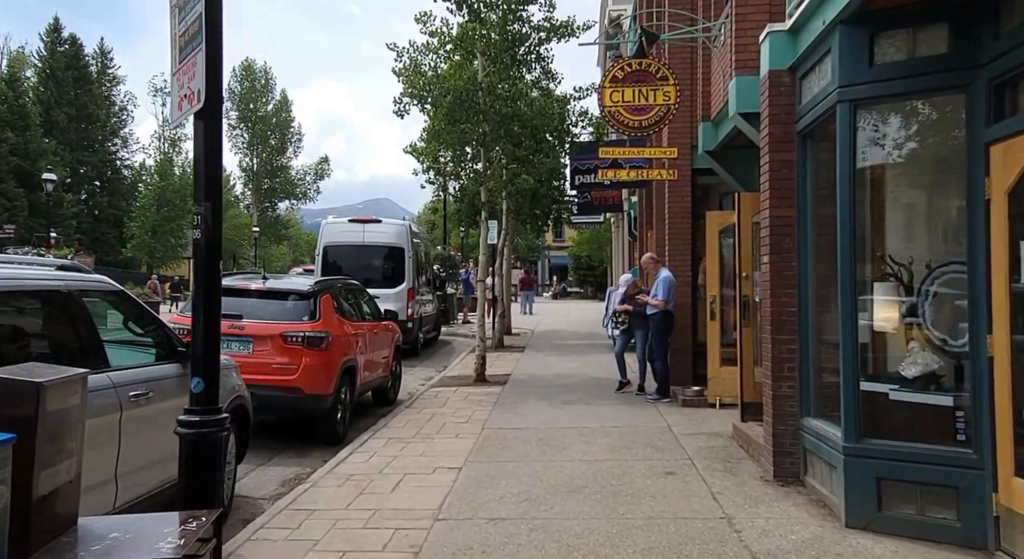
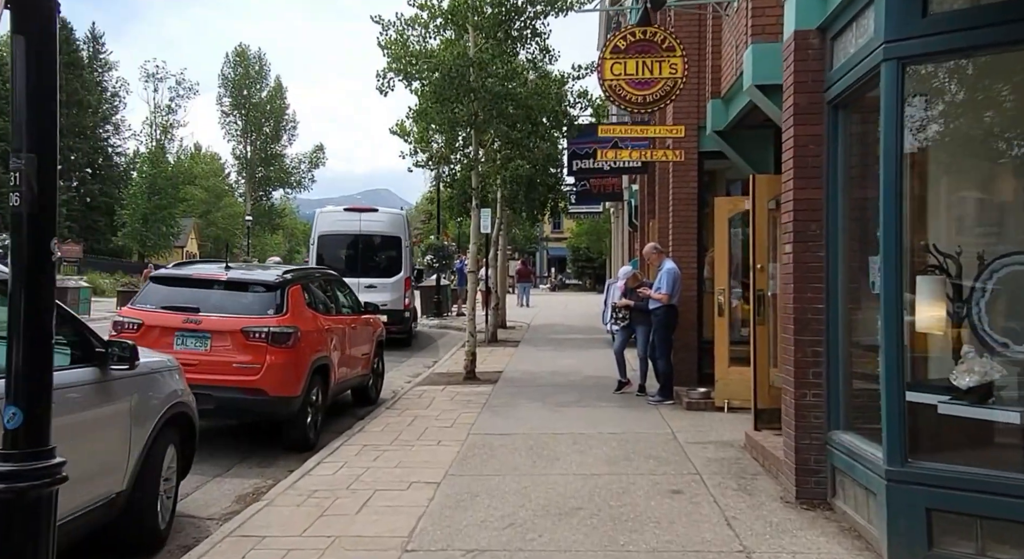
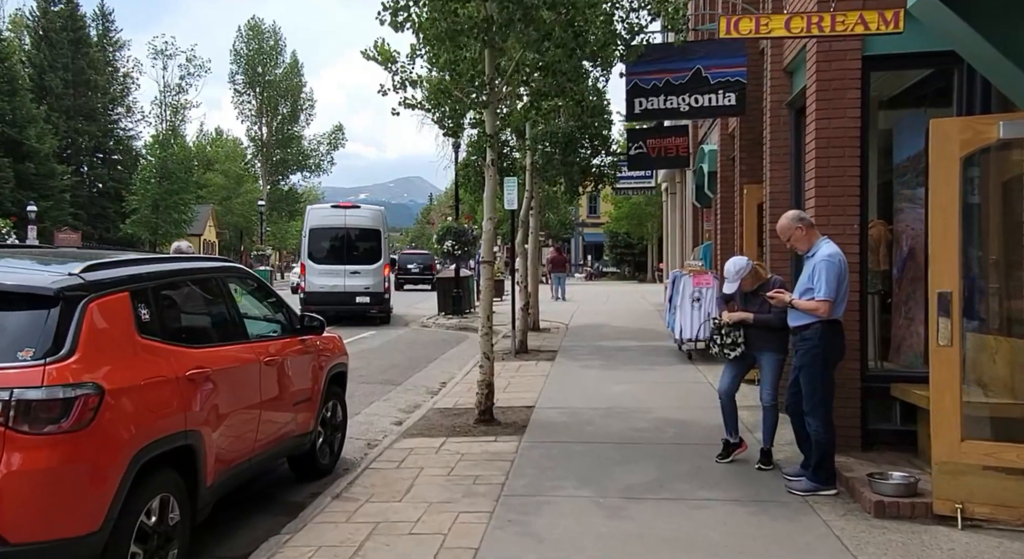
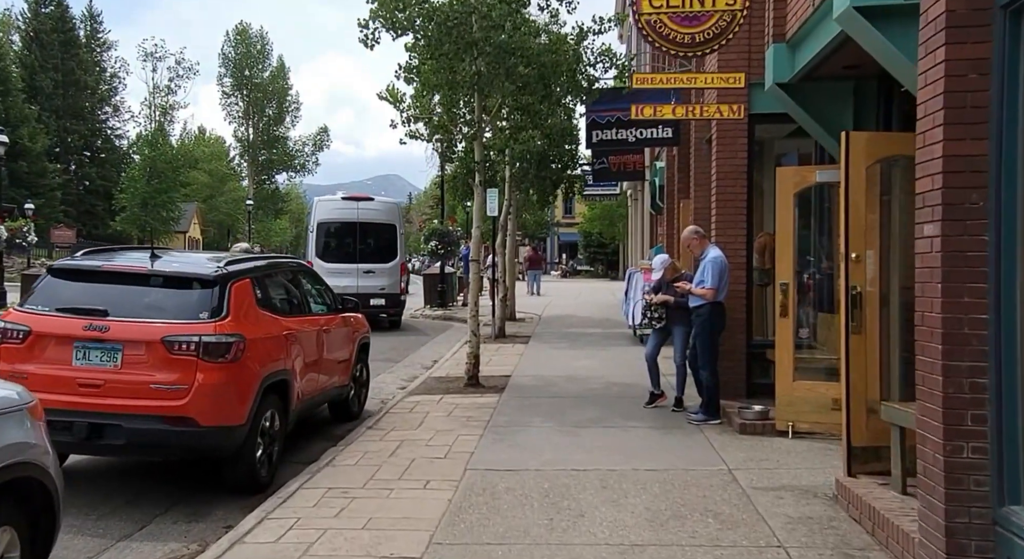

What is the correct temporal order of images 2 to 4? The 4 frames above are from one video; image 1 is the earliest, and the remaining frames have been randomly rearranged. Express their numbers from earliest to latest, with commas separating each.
2, 4, 3
